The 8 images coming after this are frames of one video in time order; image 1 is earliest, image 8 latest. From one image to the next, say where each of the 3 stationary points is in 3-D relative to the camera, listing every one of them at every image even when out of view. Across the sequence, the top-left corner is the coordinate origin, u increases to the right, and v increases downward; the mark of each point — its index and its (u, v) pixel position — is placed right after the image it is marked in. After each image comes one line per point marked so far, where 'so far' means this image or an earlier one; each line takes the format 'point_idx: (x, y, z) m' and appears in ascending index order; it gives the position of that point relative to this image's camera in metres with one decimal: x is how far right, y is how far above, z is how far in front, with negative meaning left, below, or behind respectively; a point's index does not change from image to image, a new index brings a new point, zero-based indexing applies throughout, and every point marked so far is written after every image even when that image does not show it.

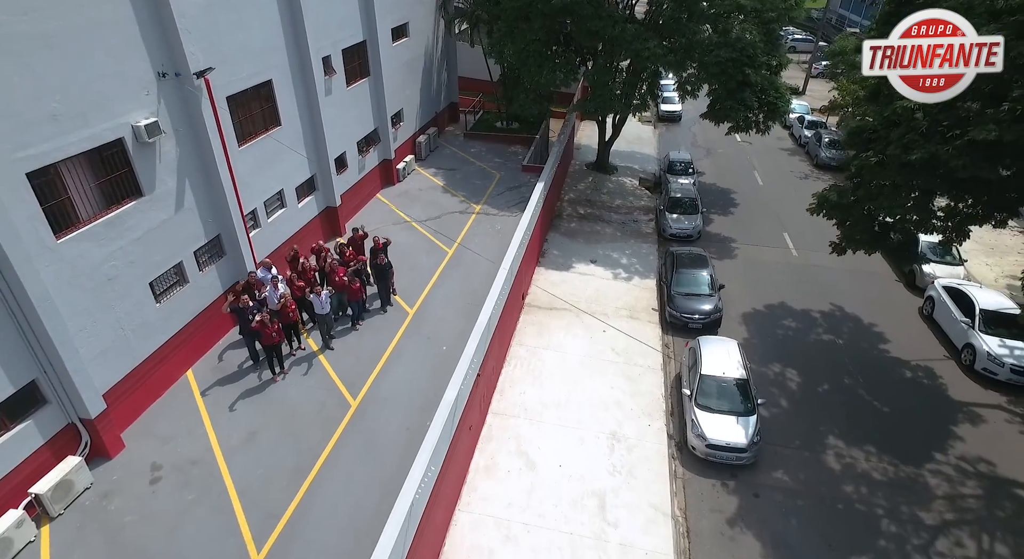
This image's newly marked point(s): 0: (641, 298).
0: (+3.5, -0.6, +15.5) m
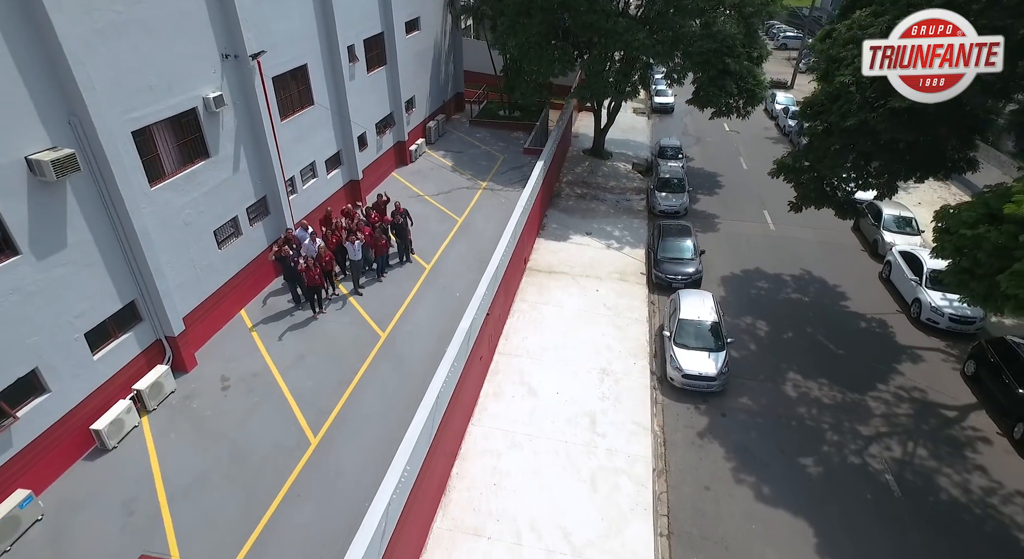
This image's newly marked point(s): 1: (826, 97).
0: (+3.6, +0.5, +17.4) m
1: (+6.4, +3.8, +11.3) m
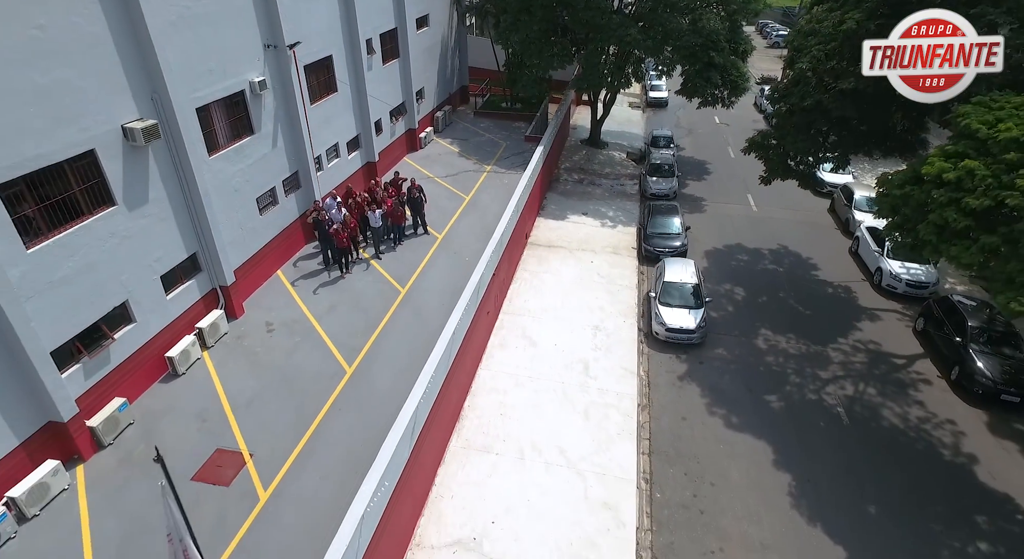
0: (+3.7, +1.3, +19.1) m
1: (+6.5, +4.6, +13.0) m
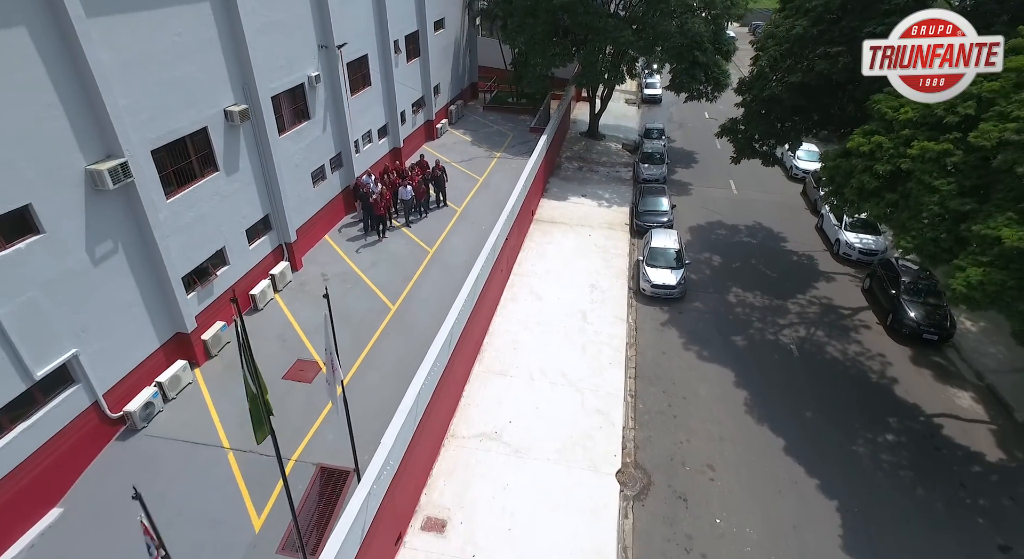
0: (+4.0, +2.4, +21.7) m
1: (+6.8, +5.7, +15.6) m
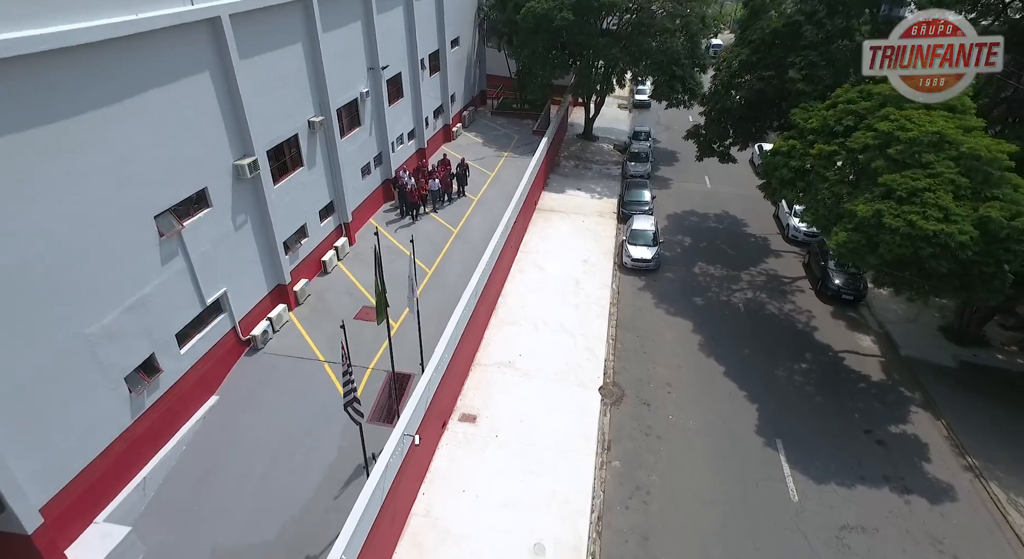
0: (+4.3, +3.3, +25.7) m
1: (+7.1, +6.6, +19.6) m
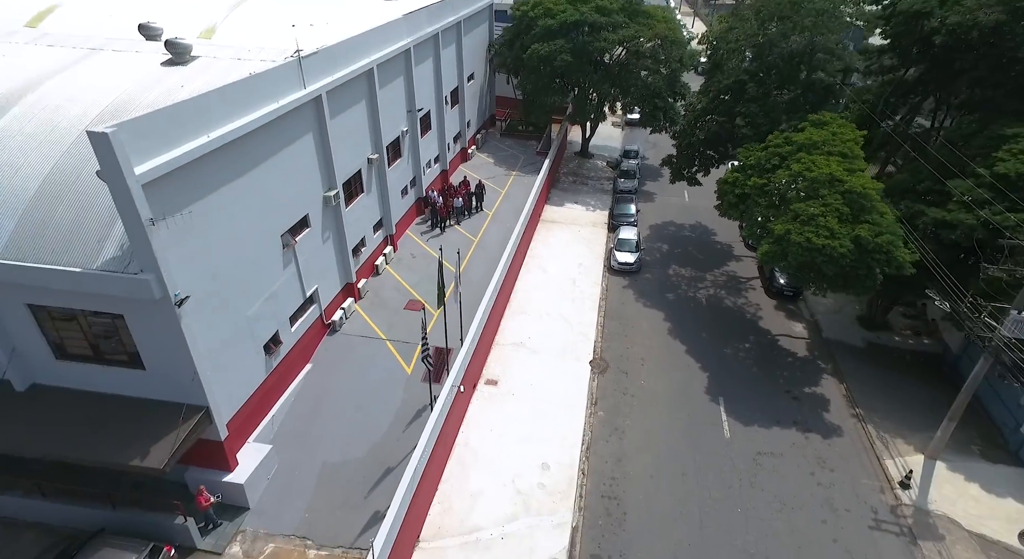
0: (+4.7, +3.3, +30.5) m
1: (+7.5, +6.6, +24.4) m
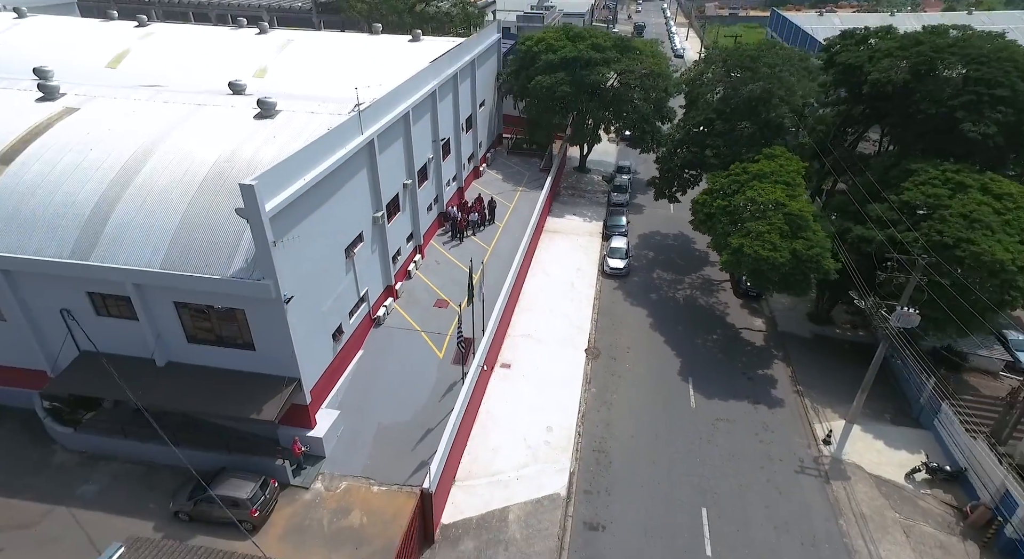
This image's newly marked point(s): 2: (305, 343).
0: (+5.1, +3.2, +34.9) m
1: (+7.9, +6.5, +28.8) m
2: (-6.4, -2.0, +17.3) m
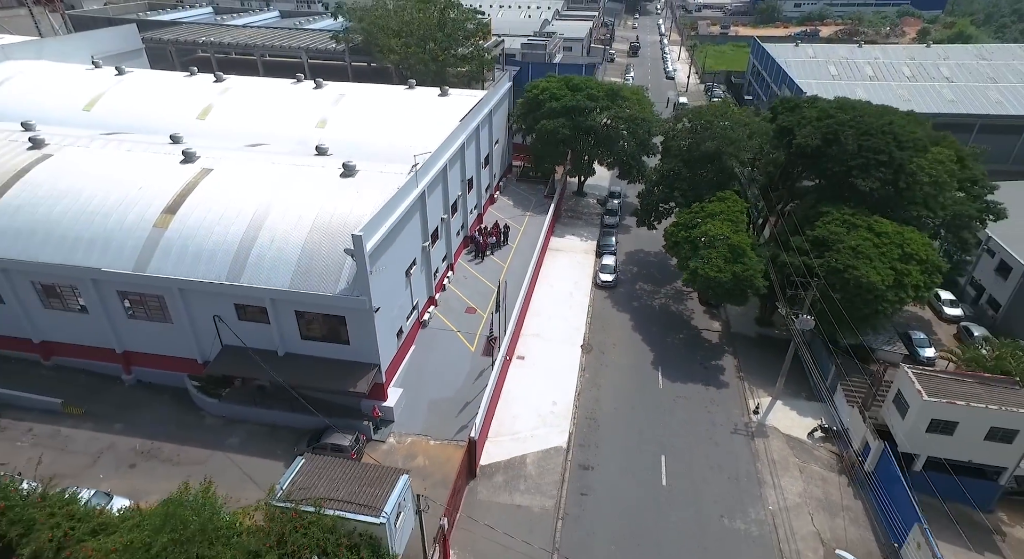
0: (+5.8, +2.5, +42.1) m
1: (+8.6, +5.8, +36.0) m
2: (-5.7, -2.6, +24.5) m
